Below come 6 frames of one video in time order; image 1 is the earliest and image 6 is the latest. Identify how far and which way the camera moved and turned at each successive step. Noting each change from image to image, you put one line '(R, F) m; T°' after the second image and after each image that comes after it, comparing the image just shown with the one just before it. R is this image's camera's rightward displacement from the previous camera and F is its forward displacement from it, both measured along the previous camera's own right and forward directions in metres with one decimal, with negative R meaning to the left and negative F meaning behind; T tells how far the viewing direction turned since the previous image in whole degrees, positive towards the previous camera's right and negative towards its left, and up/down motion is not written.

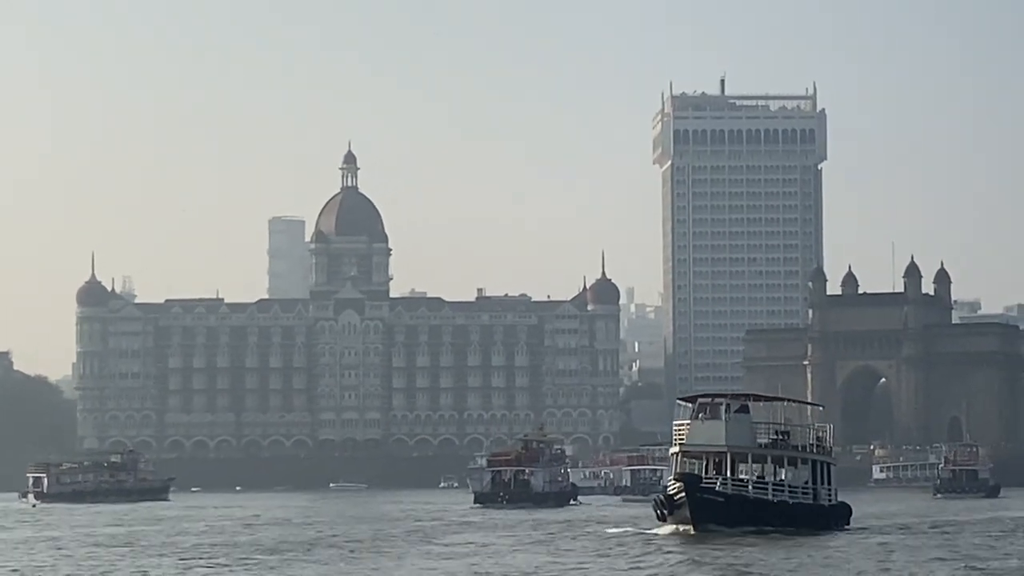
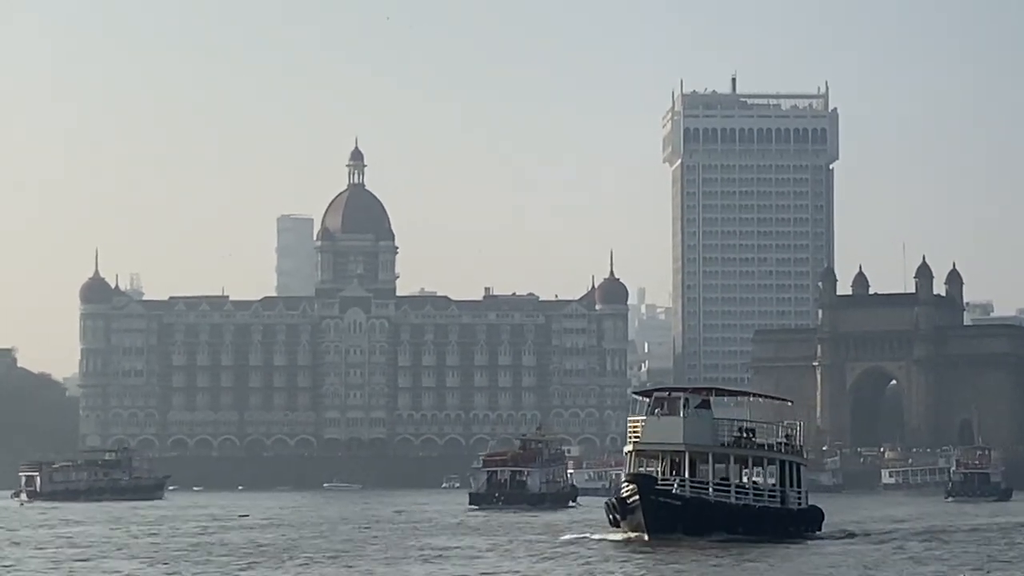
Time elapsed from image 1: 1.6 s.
(+0.7, +1.9) m; 0°
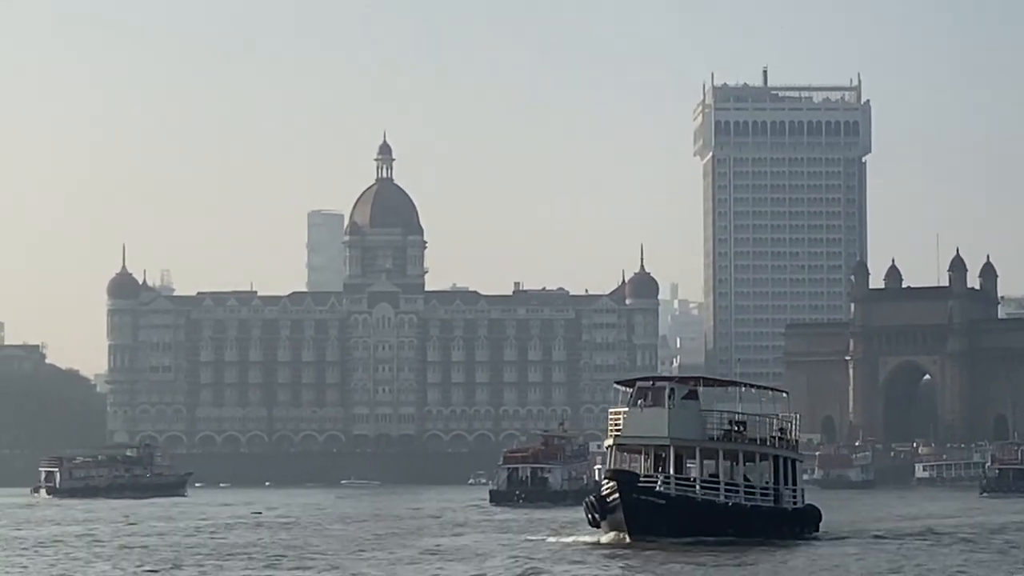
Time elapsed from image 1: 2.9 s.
(+0.5, +1.6) m; -1°
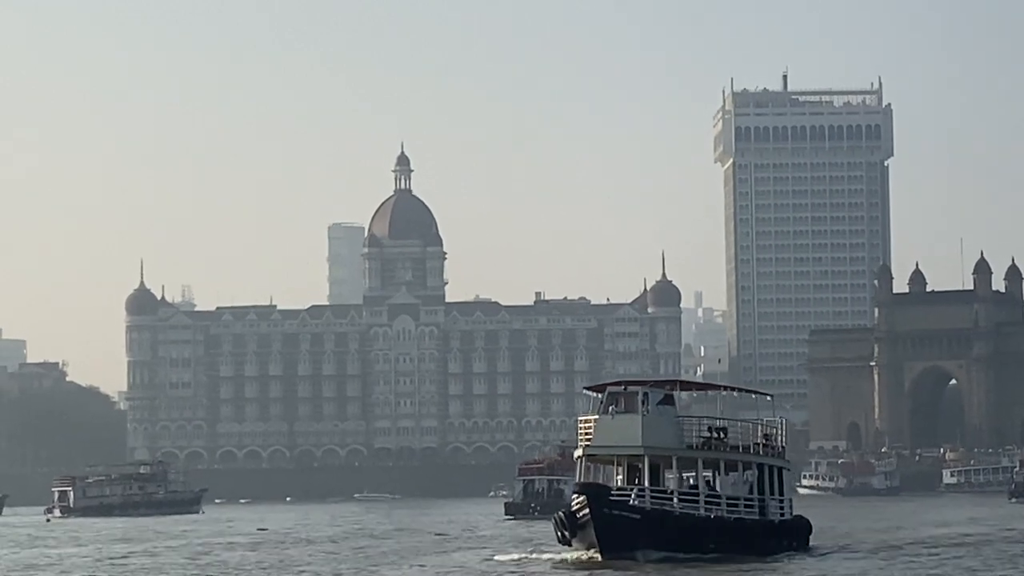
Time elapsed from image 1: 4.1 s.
(+0.5, +1.5) m; -1°
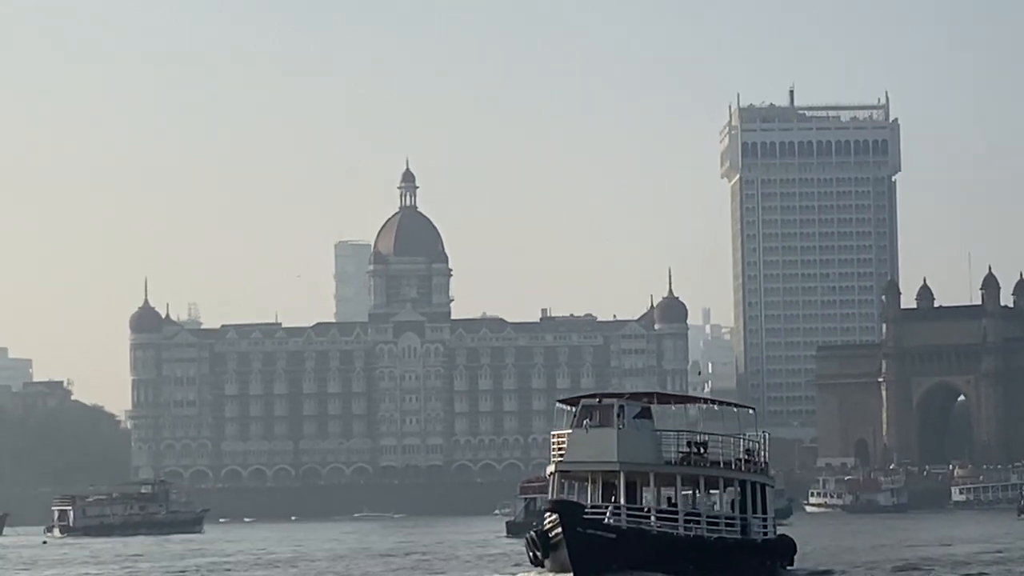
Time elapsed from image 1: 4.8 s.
(+0.3, +0.9) m; 0°
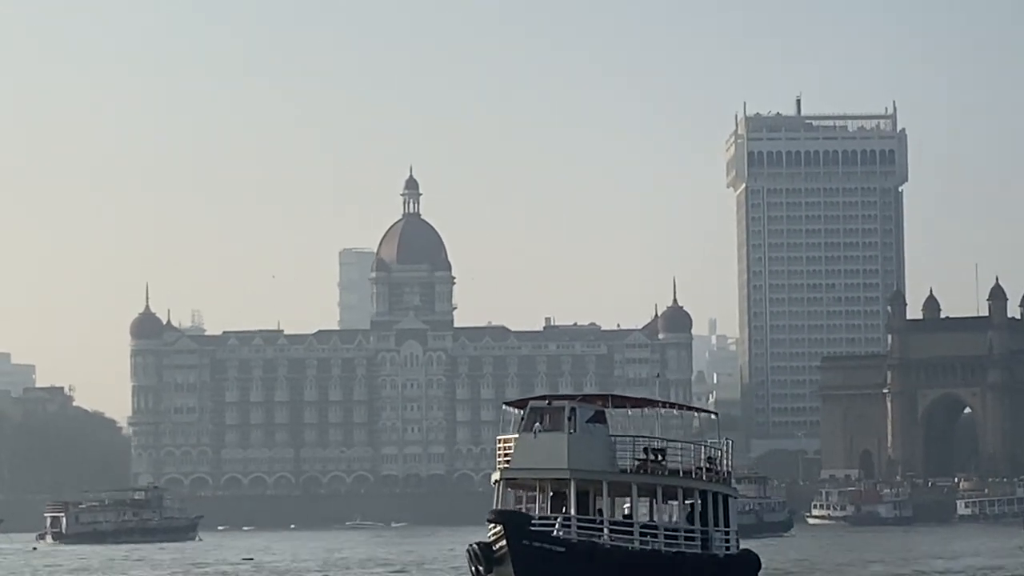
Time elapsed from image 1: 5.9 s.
(+0.4, +1.3) m; 0°
